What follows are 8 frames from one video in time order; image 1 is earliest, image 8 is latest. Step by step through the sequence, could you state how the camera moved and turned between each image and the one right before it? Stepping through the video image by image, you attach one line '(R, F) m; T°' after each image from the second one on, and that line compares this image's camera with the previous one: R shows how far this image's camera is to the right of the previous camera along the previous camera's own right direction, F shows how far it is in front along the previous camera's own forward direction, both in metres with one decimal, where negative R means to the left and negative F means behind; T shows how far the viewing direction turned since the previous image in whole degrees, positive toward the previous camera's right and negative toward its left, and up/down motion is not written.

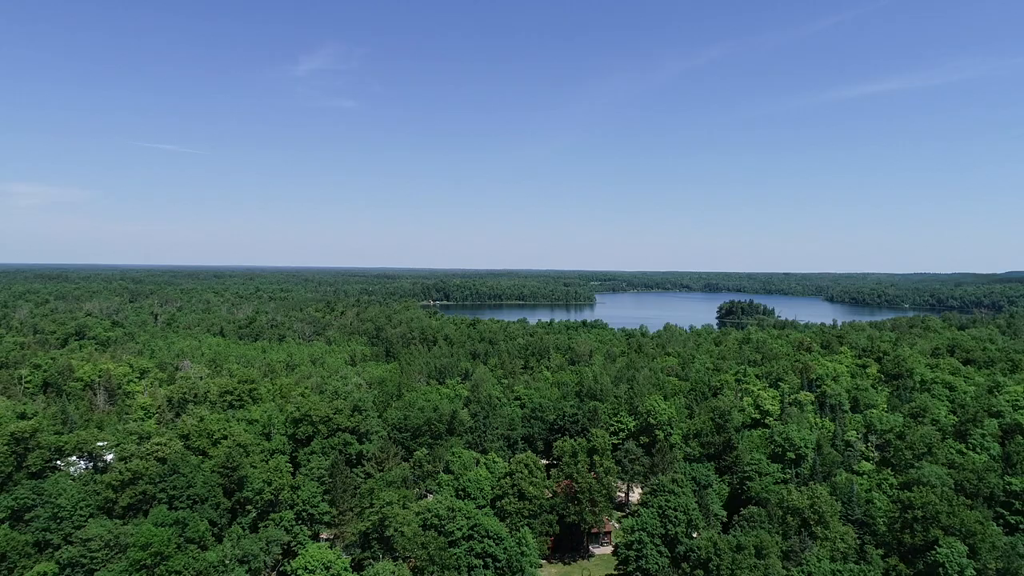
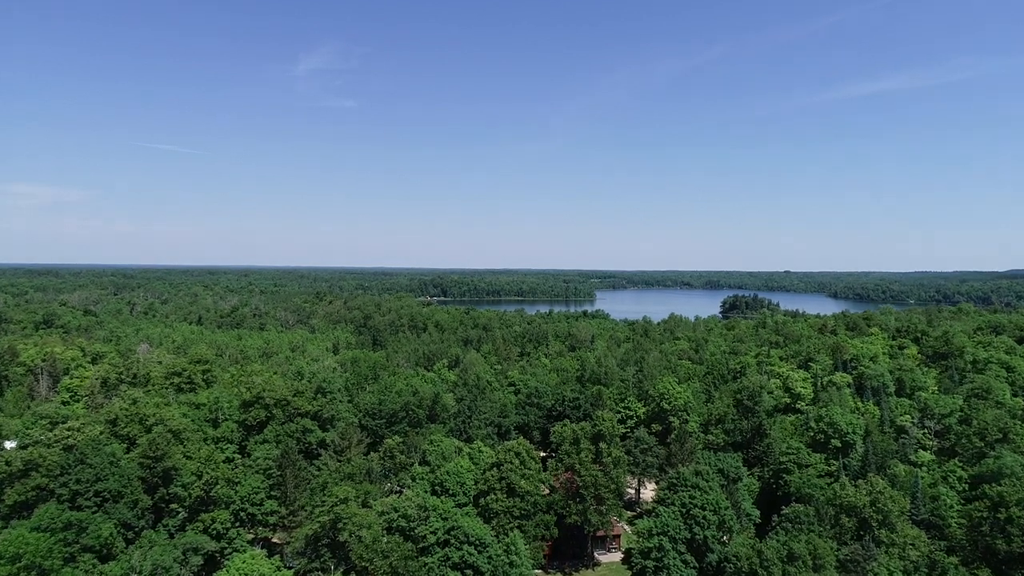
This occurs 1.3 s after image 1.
(+0.6, +8.2) m; 0°
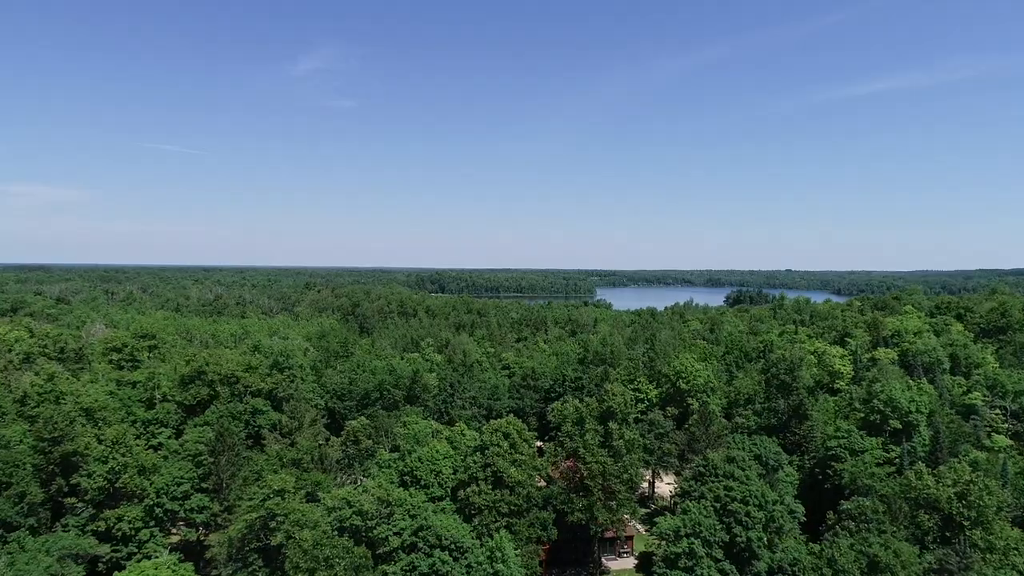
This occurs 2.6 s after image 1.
(+0.5, +7.3) m; 0°
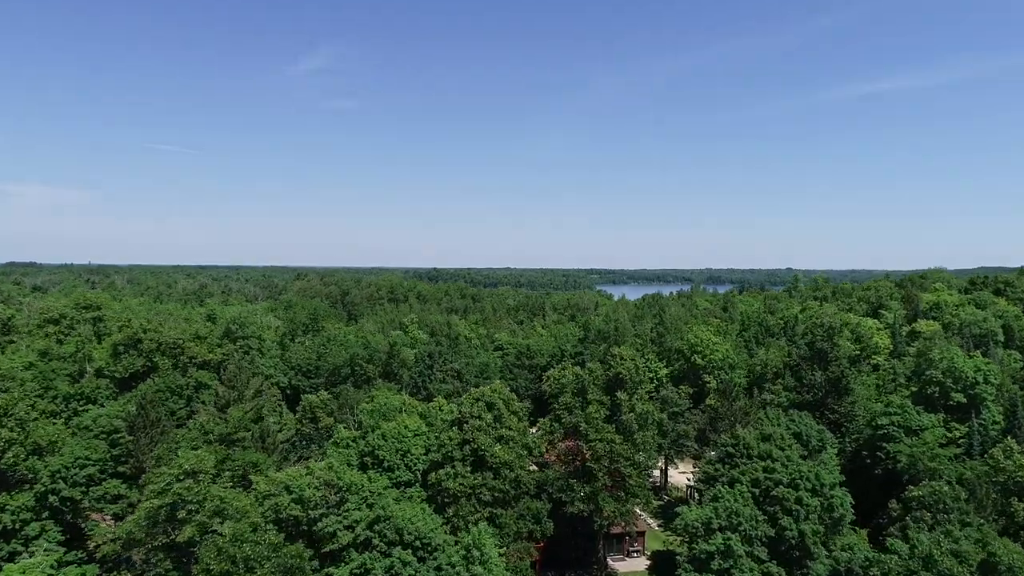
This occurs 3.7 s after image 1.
(+0.5, +5.6) m; 0°
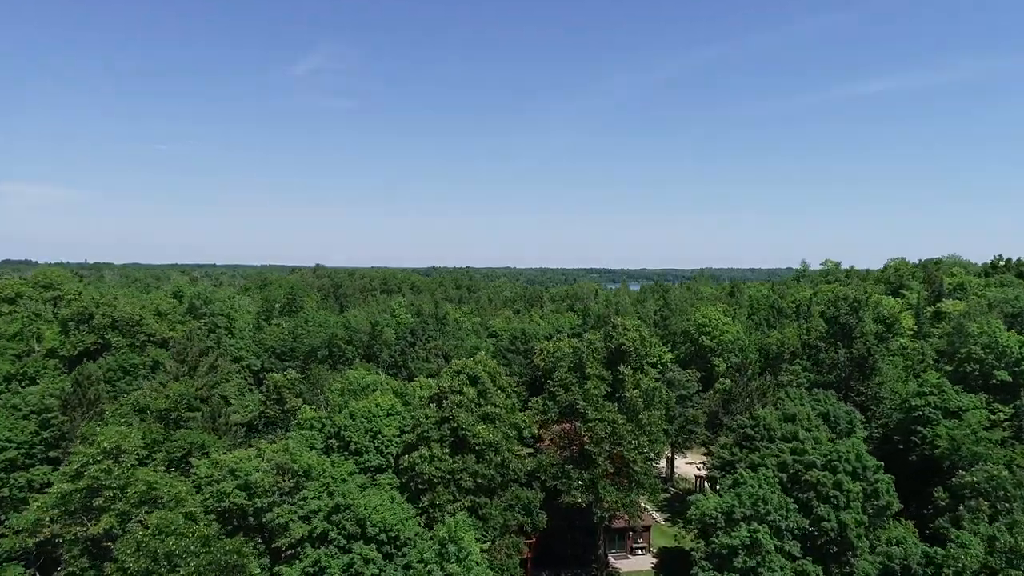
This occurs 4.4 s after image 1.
(+0.4, +3.1) m; 0°
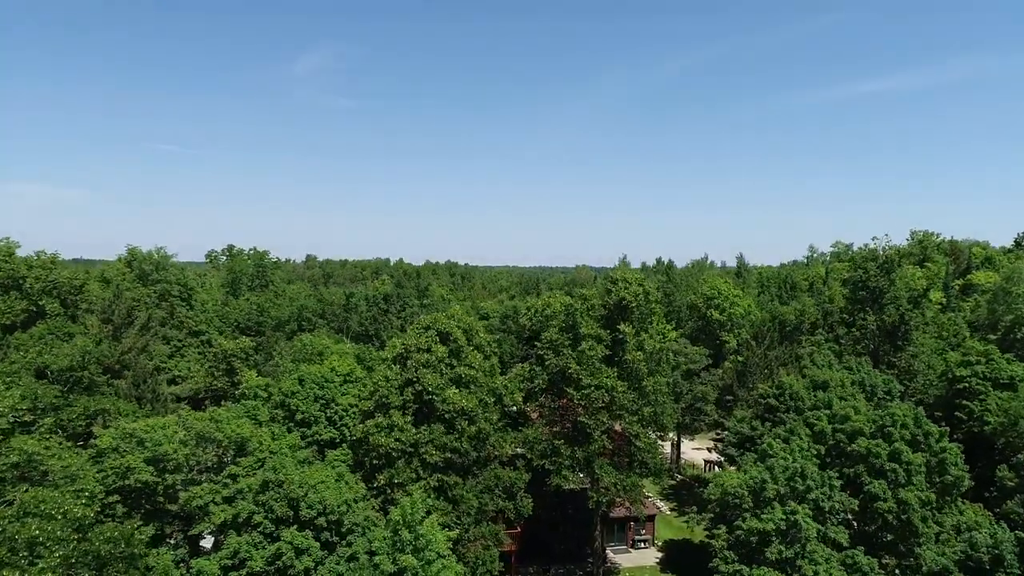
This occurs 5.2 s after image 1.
(+0.5, +3.3) m; 0°
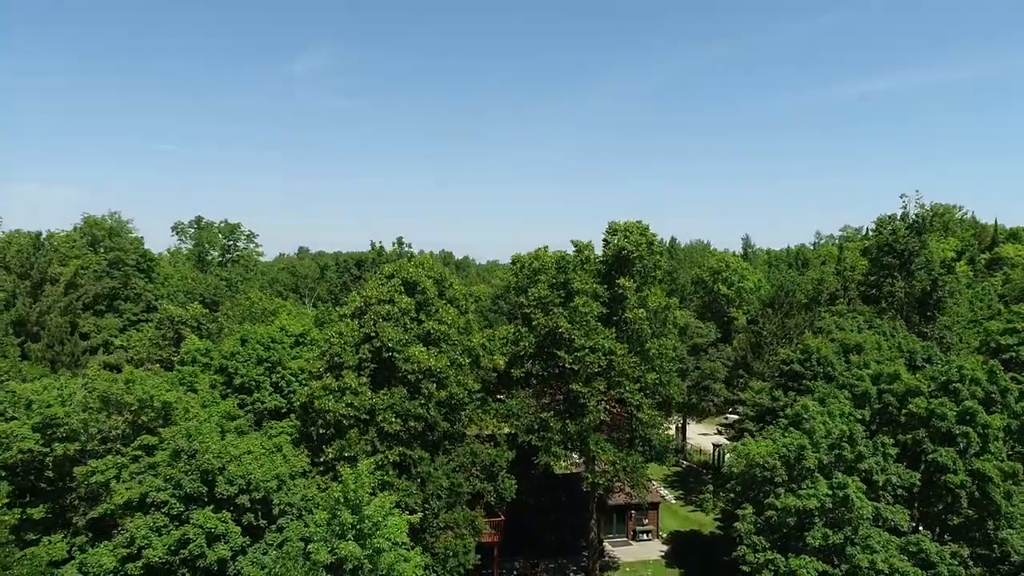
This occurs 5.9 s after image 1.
(+0.4, +2.6) m; 0°
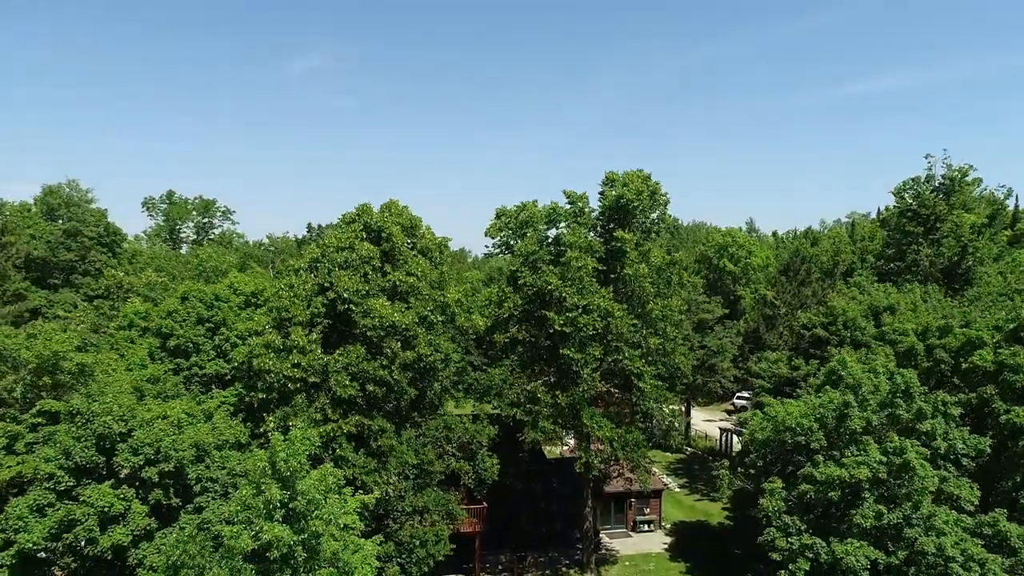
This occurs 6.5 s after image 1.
(+0.3, +2.0) m; 0°
